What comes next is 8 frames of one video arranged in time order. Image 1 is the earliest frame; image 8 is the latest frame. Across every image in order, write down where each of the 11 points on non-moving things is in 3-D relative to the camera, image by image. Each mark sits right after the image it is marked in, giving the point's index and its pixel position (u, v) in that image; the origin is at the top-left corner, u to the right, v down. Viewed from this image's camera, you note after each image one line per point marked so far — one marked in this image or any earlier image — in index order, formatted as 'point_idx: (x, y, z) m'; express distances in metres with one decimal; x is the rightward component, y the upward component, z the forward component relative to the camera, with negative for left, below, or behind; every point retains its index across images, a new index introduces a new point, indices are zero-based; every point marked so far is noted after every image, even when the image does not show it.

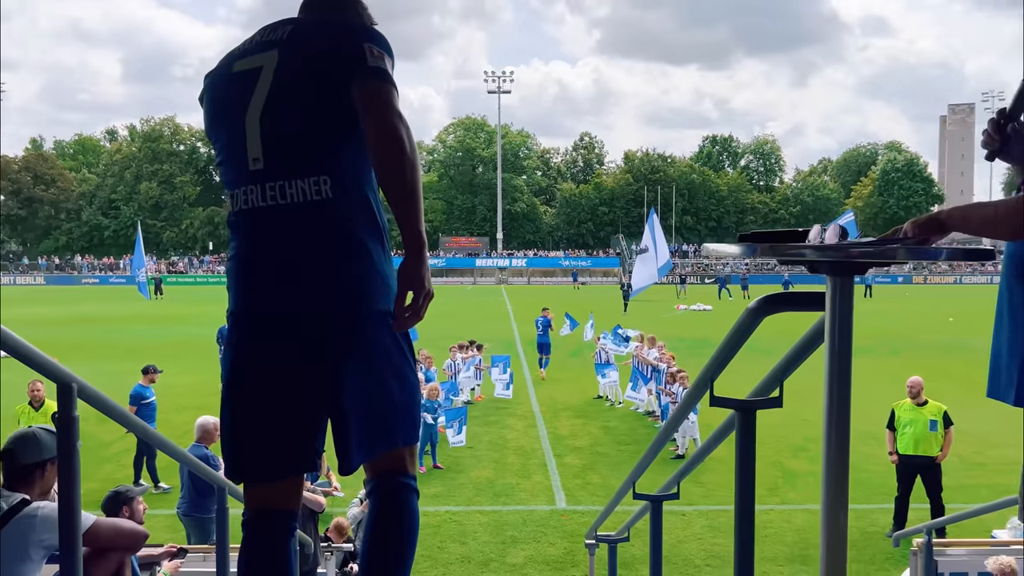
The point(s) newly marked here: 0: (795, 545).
0: (+3.1, -2.8, +9.0) m
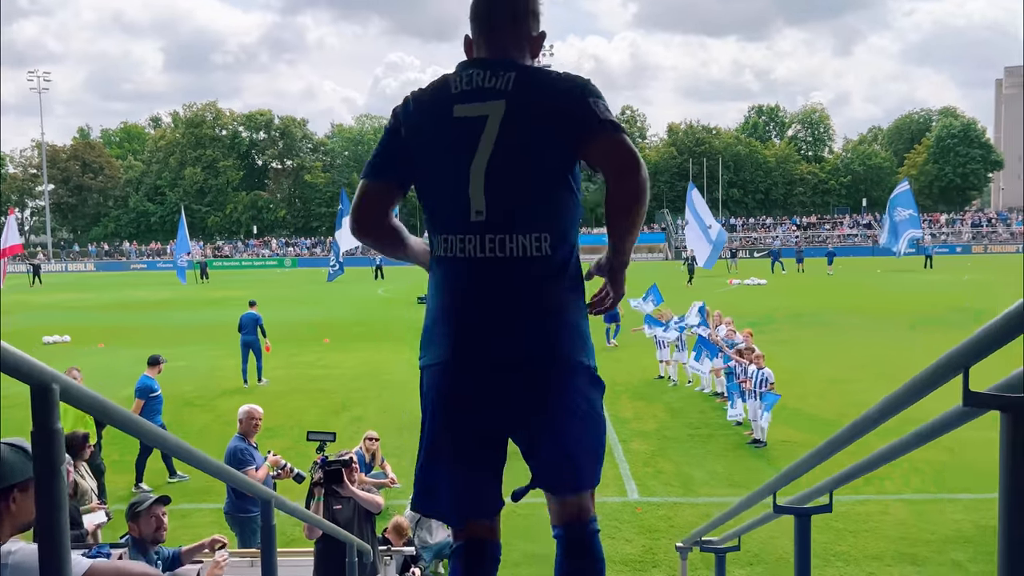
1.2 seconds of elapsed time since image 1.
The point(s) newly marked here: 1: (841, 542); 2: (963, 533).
0: (+3.8, -2.5, +8.0) m
1: (+3.2, -2.5, +8.1) m
2: (+4.6, -2.5, +8.3) m
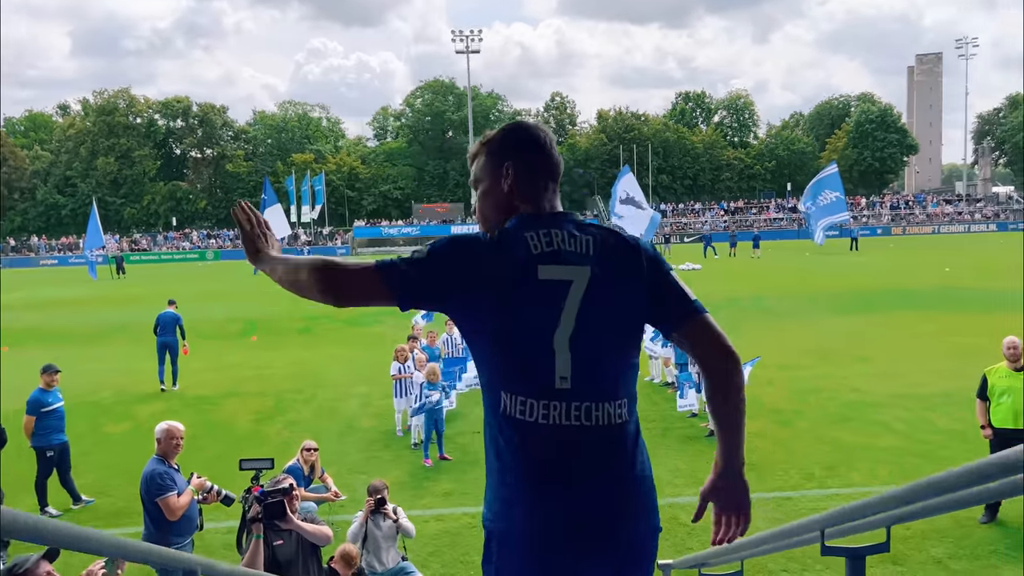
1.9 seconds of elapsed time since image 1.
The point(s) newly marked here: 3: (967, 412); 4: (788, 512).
0: (+3.4, -2.4, +7.6) m
1: (+2.8, -2.4, +7.7) m
2: (+4.1, -2.3, +8.0) m
3: (+6.7, -1.8, +12.1) m
4: (+2.8, -2.3, +8.4) m
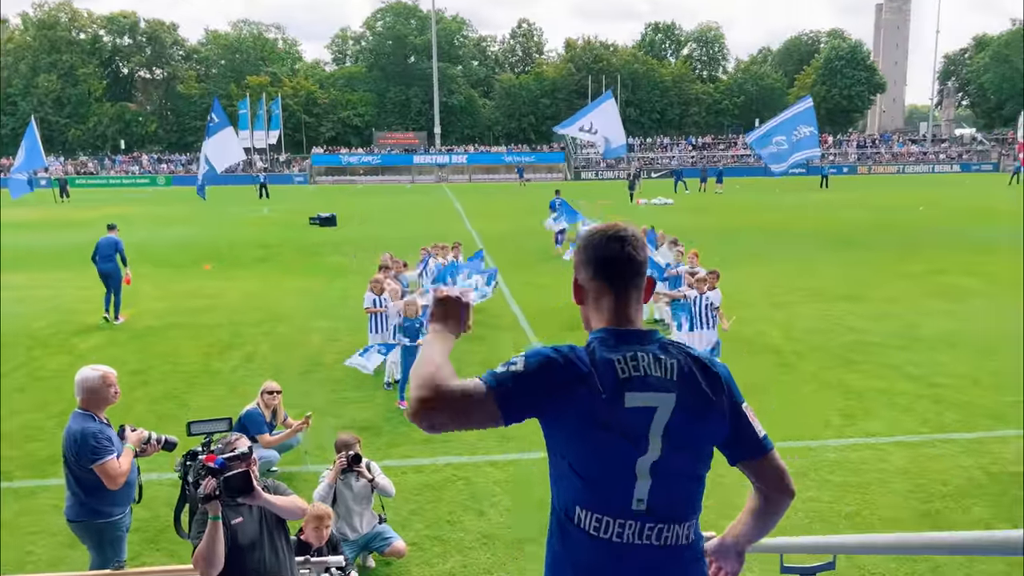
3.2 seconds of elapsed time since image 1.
0: (+3.4, -1.8, +6.8) m
1: (+2.8, -1.8, +6.8) m
2: (+4.1, -1.7, +7.2) m
3: (+6.4, -0.9, +11.4) m
4: (+2.7, -1.6, +7.6) m
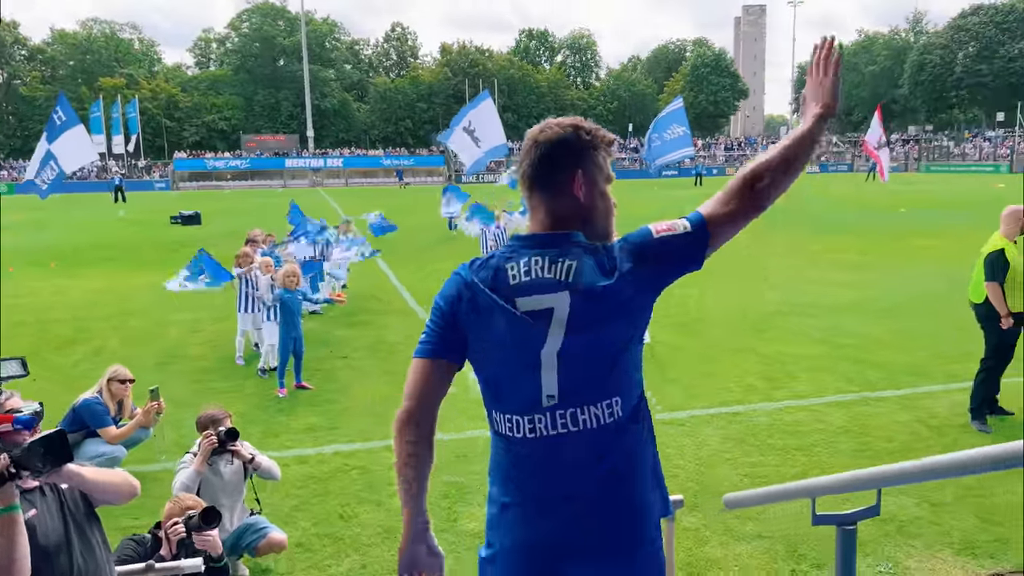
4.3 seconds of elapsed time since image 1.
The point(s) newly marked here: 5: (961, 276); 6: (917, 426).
0: (+2.7, -1.3, +6.2) m
1: (+2.1, -1.3, +6.1) m
2: (+3.3, -1.2, +6.7) m
3: (+5.0, -0.4, +11.2) m
4: (+1.9, -1.2, +6.9) m
5: (+8.3, +0.2, +15.1) m
6: (+3.4, -1.2, +6.9) m
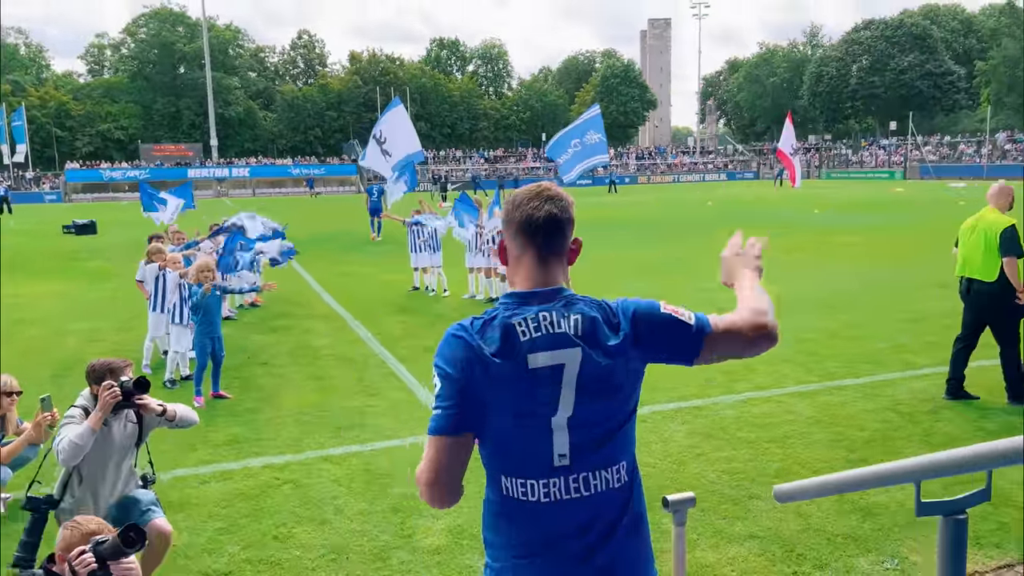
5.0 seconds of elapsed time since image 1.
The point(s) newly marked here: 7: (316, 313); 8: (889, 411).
0: (+2.4, -1.1, +5.9) m
1: (+1.8, -1.2, +5.7) m
2: (+2.9, -1.1, +6.4) m
3: (+4.1, -0.3, +11.0) m
4: (+1.5, -1.1, +6.4) m
5: (+7.0, +0.3, +15.3) m
6: (+3.0, -1.0, +6.6) m
7: (-2.7, -0.3, +11.3) m
8: (+3.0, -1.0, +6.6) m
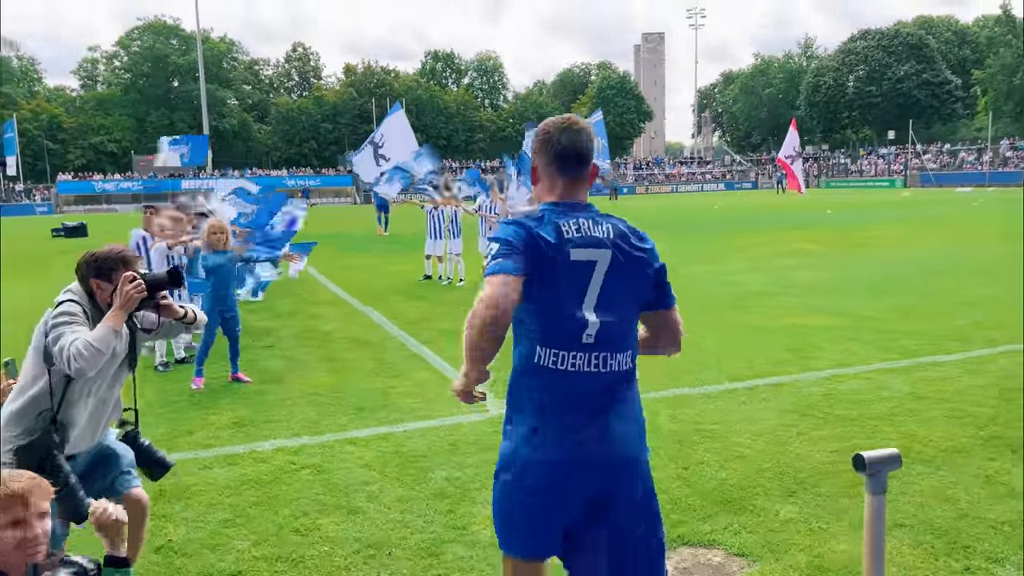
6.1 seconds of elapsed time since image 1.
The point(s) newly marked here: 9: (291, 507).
0: (+2.7, -0.8, +4.9) m
1: (+2.2, -0.9, +4.8) m
2: (+3.3, -0.7, +5.5) m
3: (+4.5, -0.1, +10.1) m
4: (+1.9, -0.8, +5.5) m
5: (+7.2, +0.5, +14.4) m
6: (+3.4, -0.7, +5.6) m
7: (-2.4, -0.2, +10.3) m
8: (+3.4, -0.7, +5.7) m
9: (-1.0, -1.0, +3.9) m
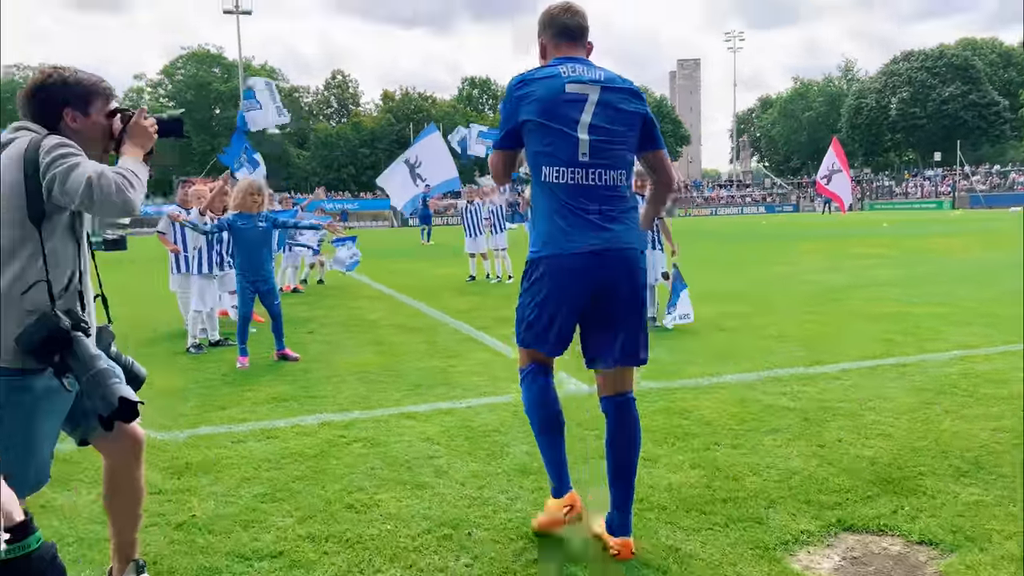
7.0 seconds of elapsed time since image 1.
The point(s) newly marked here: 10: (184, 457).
0: (+3.1, -0.6, +4.1) m
1: (+2.6, -0.6, +3.9) m
2: (+3.7, -0.5, +4.6) m
3: (+5.1, 0.0, +9.2) m
4: (+2.4, -0.5, +4.6) m
5: (+8.1, +0.4, +13.4) m
6: (+3.8, -0.5, +4.7) m
7: (-1.7, -0.1, +9.7) m
8: (+3.9, -0.5, +4.8) m
9: (-0.6, -0.8, +3.2) m
10: (-1.4, -0.7, +3.6) m
